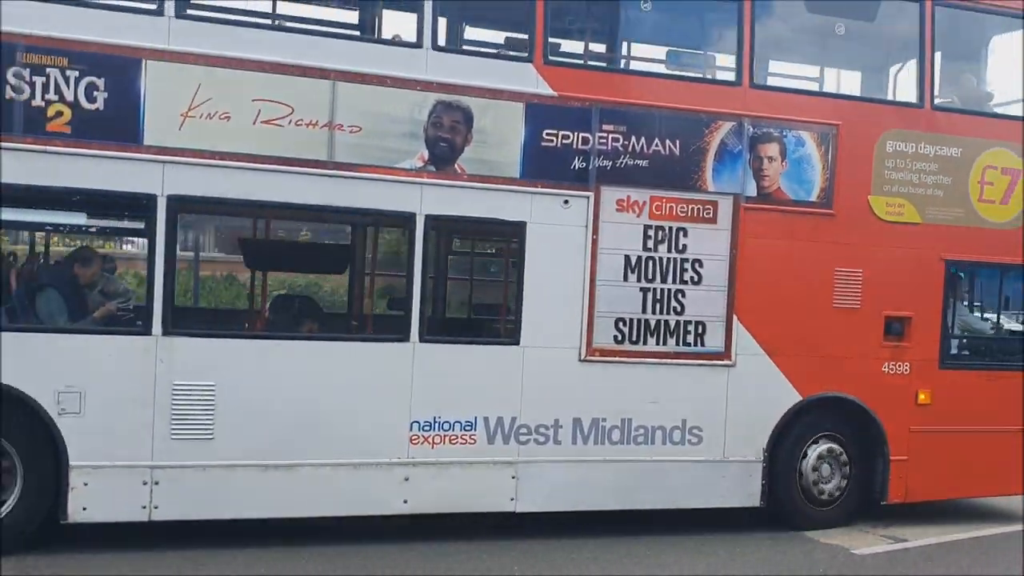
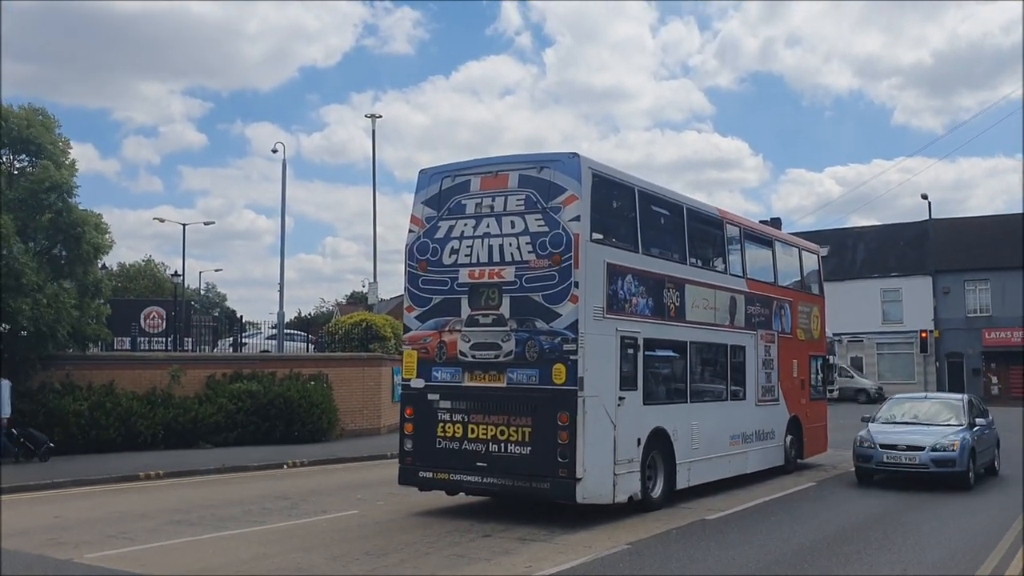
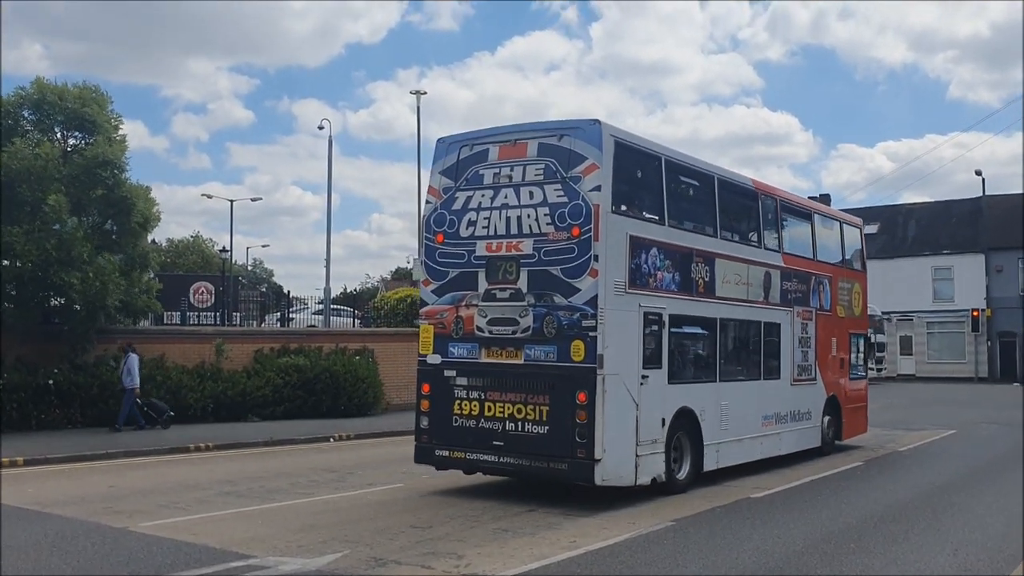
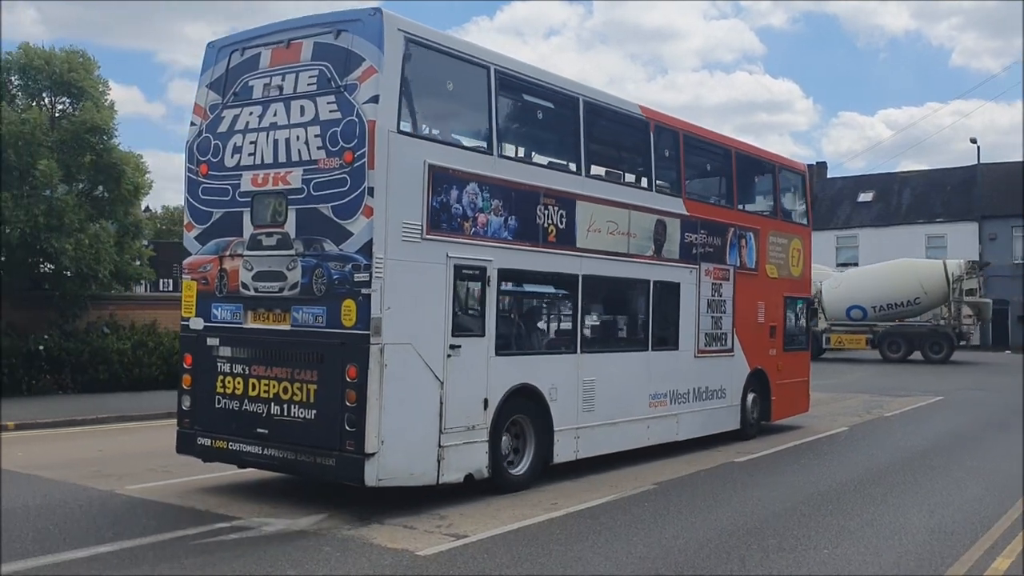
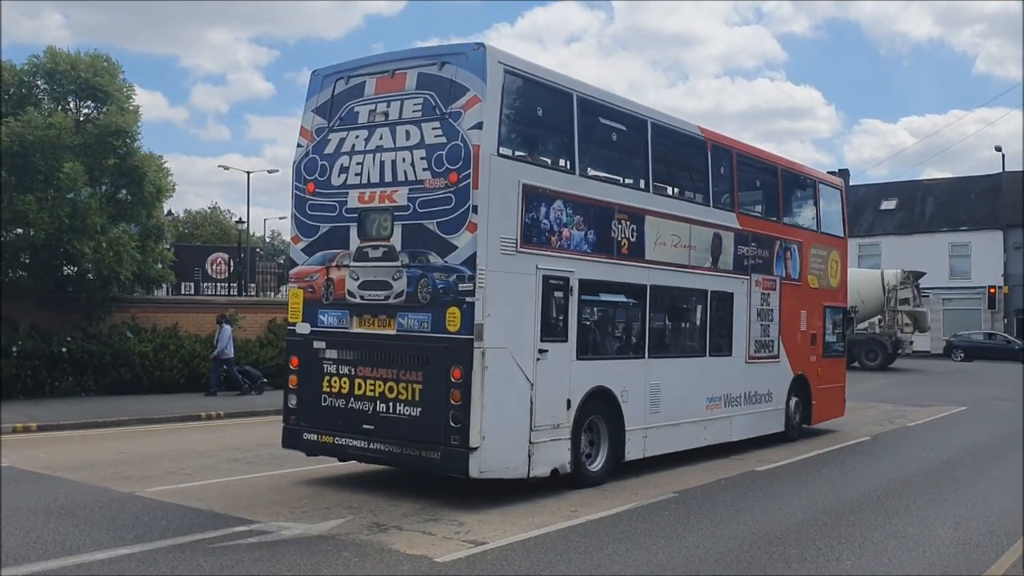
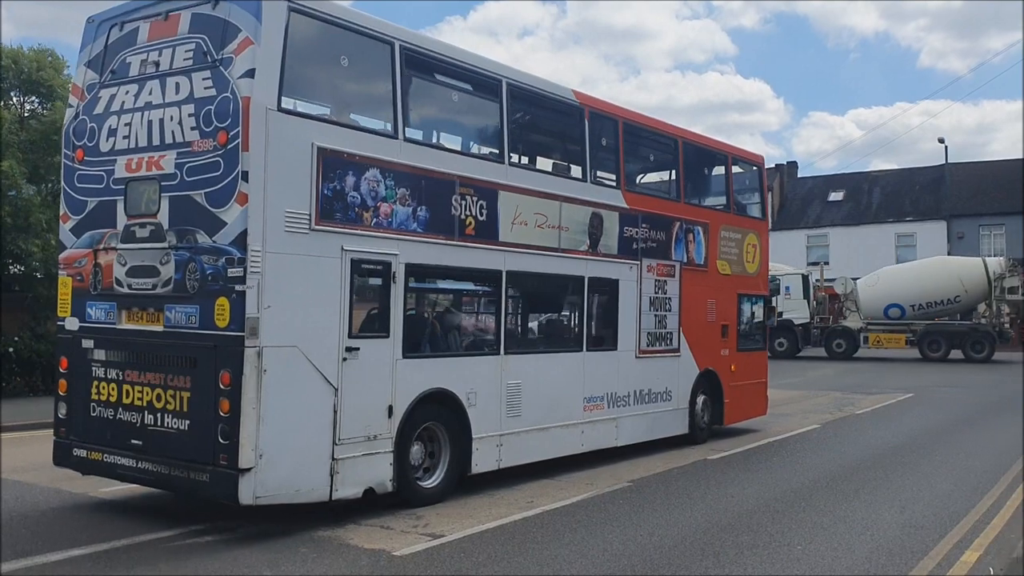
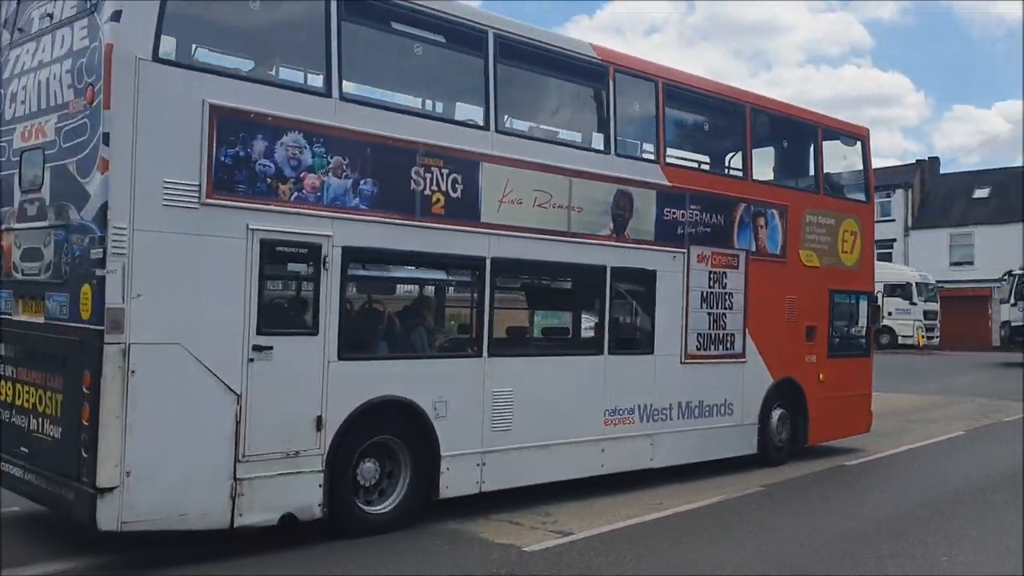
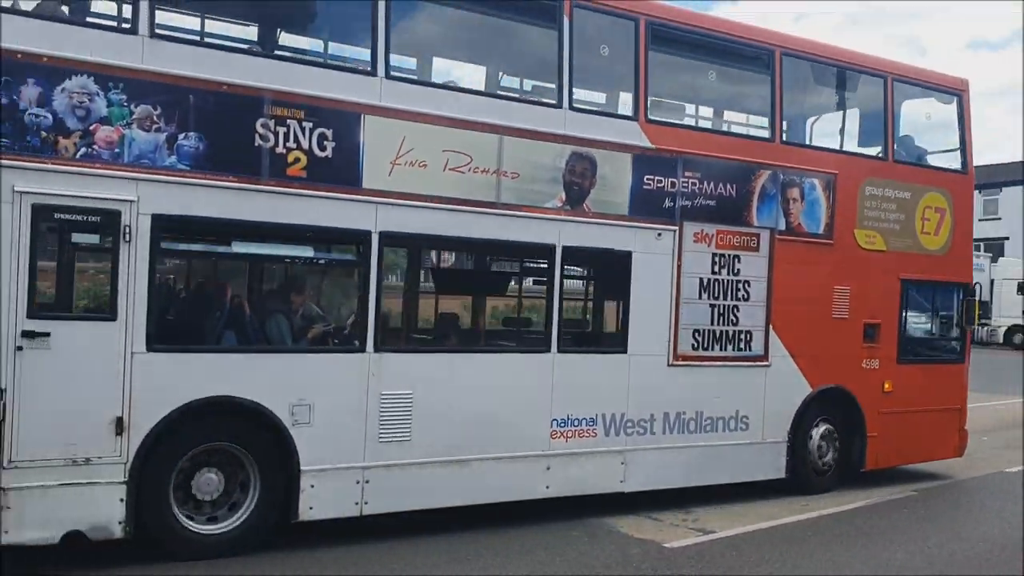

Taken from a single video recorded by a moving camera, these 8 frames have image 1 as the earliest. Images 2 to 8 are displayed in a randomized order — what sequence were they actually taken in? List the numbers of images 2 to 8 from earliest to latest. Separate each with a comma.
8, 7, 6, 4, 5, 3, 2
